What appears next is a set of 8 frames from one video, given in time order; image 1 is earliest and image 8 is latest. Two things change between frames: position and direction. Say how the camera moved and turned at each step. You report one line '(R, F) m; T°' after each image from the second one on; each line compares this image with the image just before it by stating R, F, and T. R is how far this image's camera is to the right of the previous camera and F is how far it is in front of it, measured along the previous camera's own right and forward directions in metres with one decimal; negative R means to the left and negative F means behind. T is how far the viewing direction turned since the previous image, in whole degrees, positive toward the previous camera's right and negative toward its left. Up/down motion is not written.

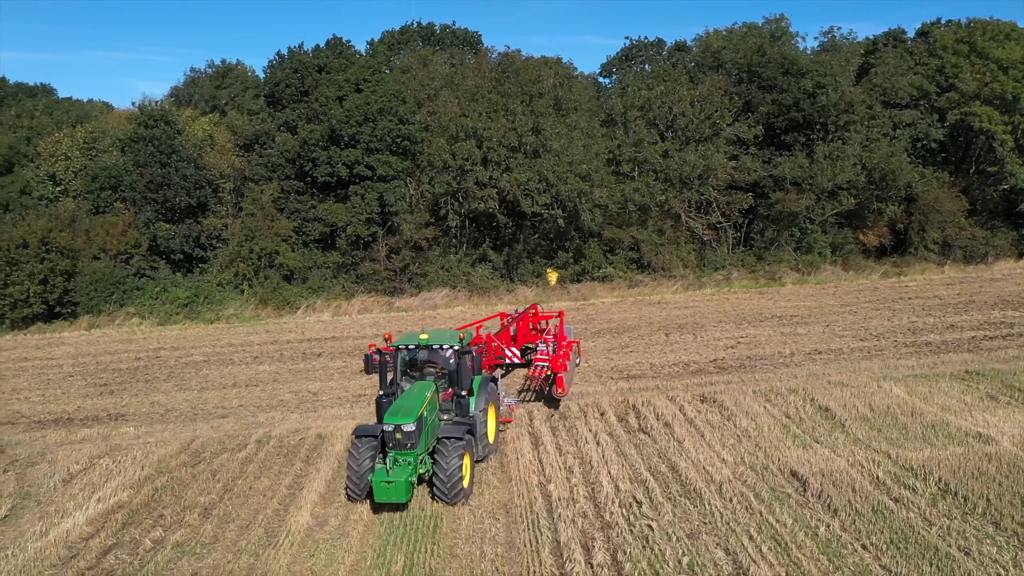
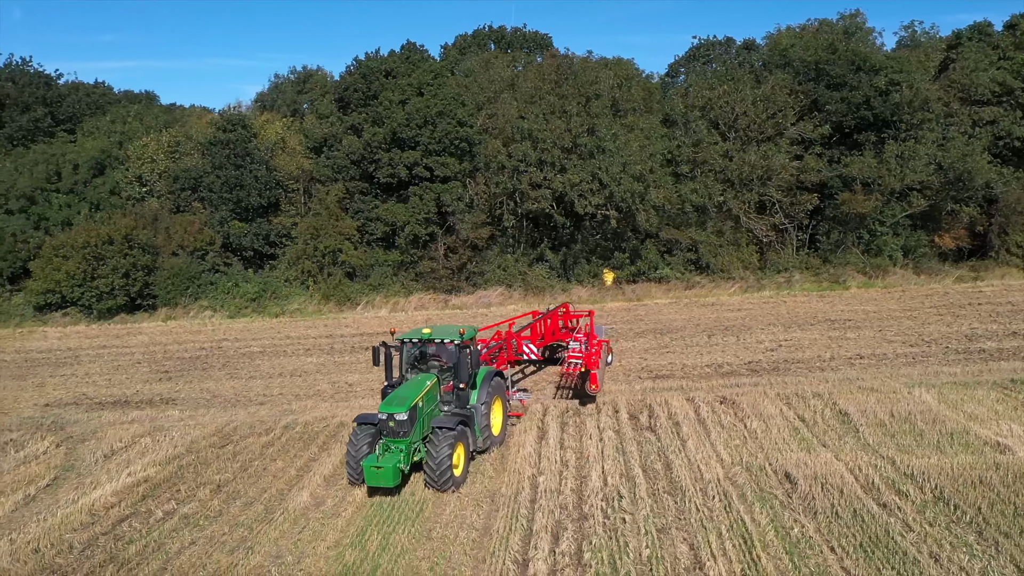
(+1.1, -0.3) m; -7°
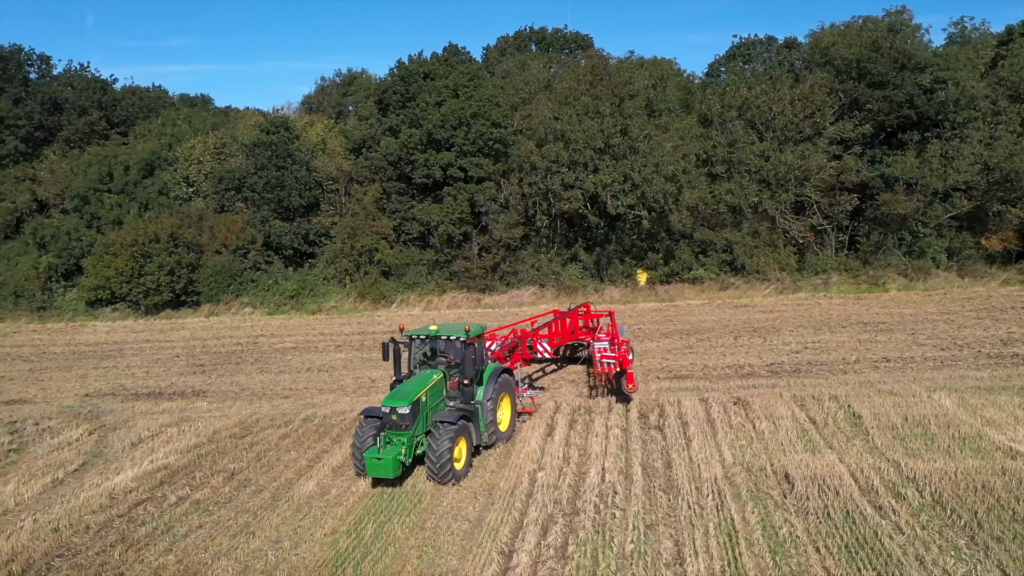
(+0.6, -0.2) m; -4°
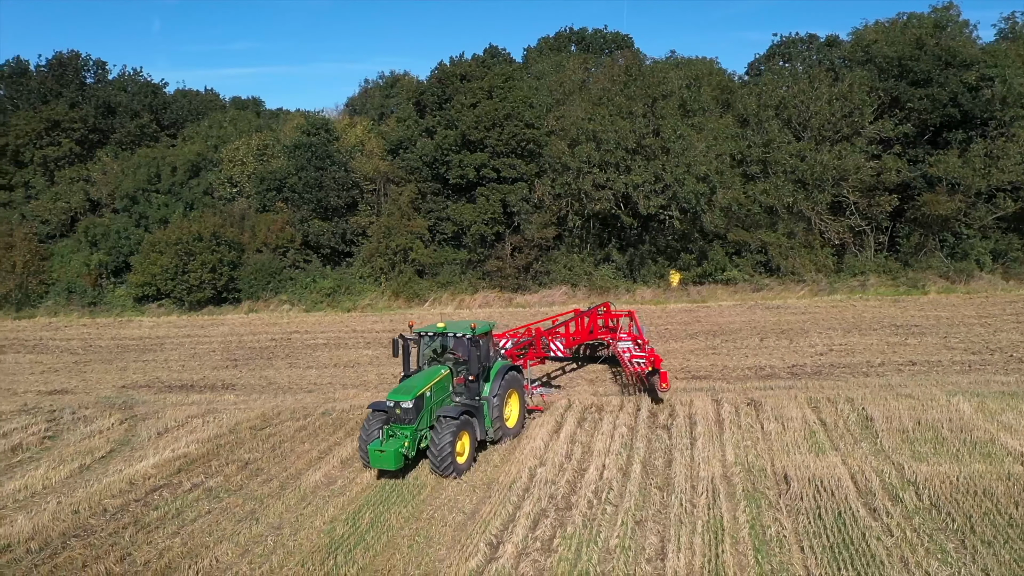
(+0.6, -0.2) m; -4°
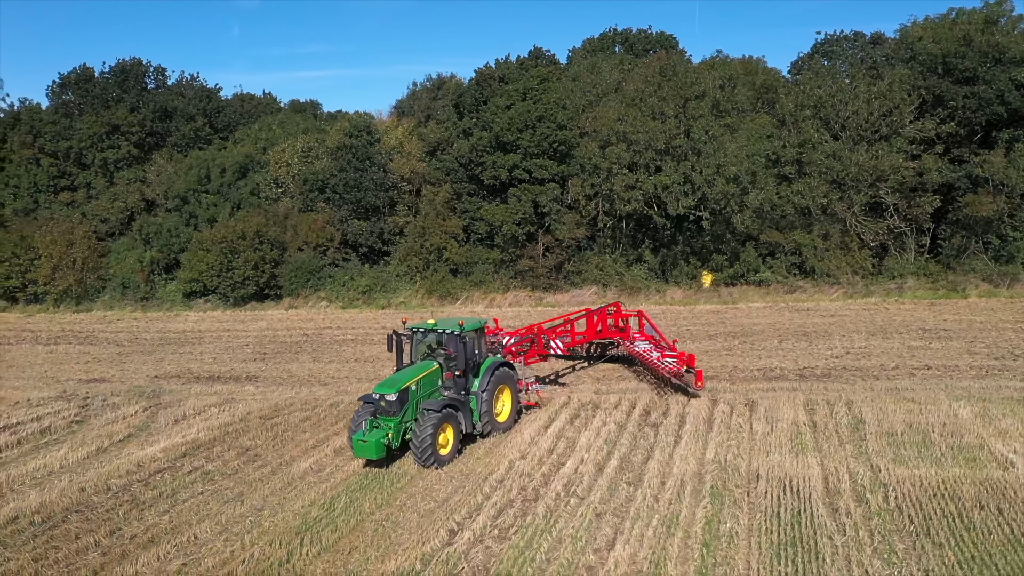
(+1.0, -0.3) m; -5°
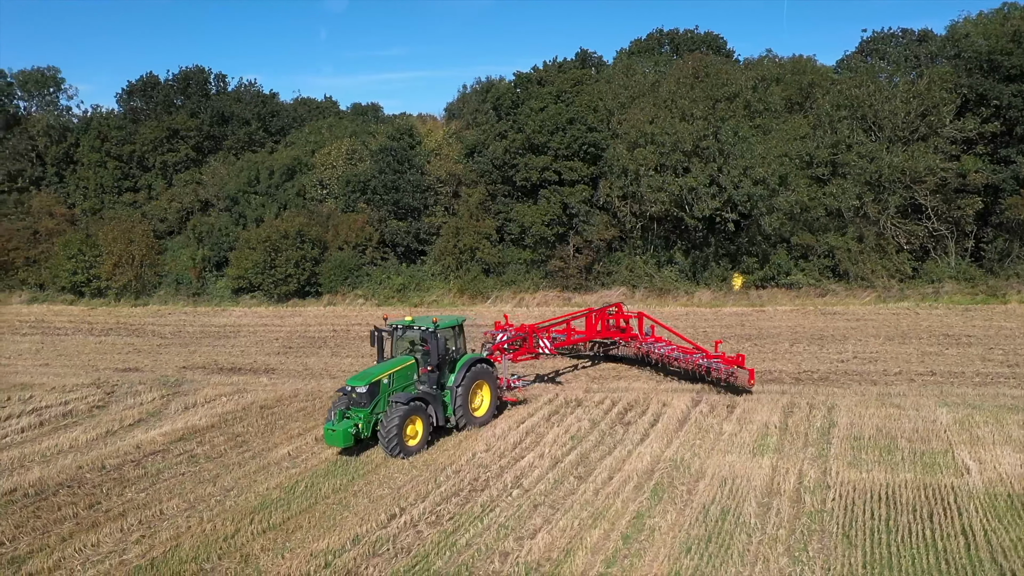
(+1.4, -0.3) m; -5°
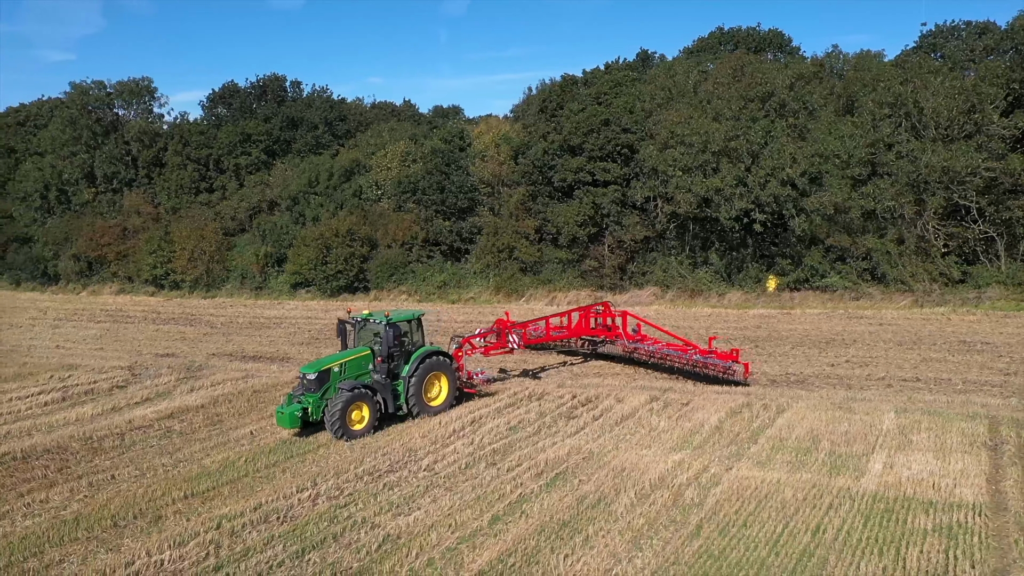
(+2.3, -0.4) m; -8°
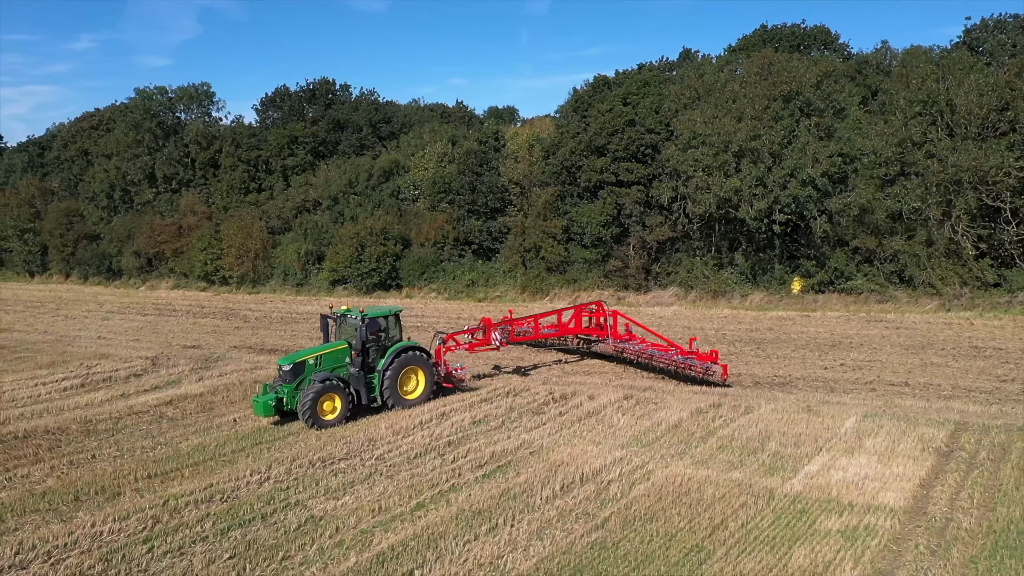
(+1.6, -0.3) m; -5°
